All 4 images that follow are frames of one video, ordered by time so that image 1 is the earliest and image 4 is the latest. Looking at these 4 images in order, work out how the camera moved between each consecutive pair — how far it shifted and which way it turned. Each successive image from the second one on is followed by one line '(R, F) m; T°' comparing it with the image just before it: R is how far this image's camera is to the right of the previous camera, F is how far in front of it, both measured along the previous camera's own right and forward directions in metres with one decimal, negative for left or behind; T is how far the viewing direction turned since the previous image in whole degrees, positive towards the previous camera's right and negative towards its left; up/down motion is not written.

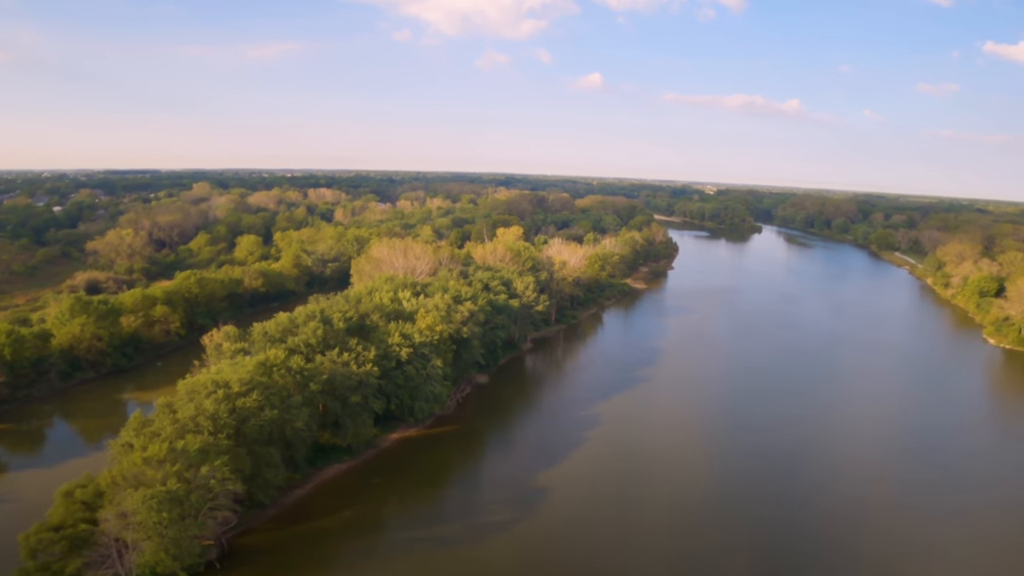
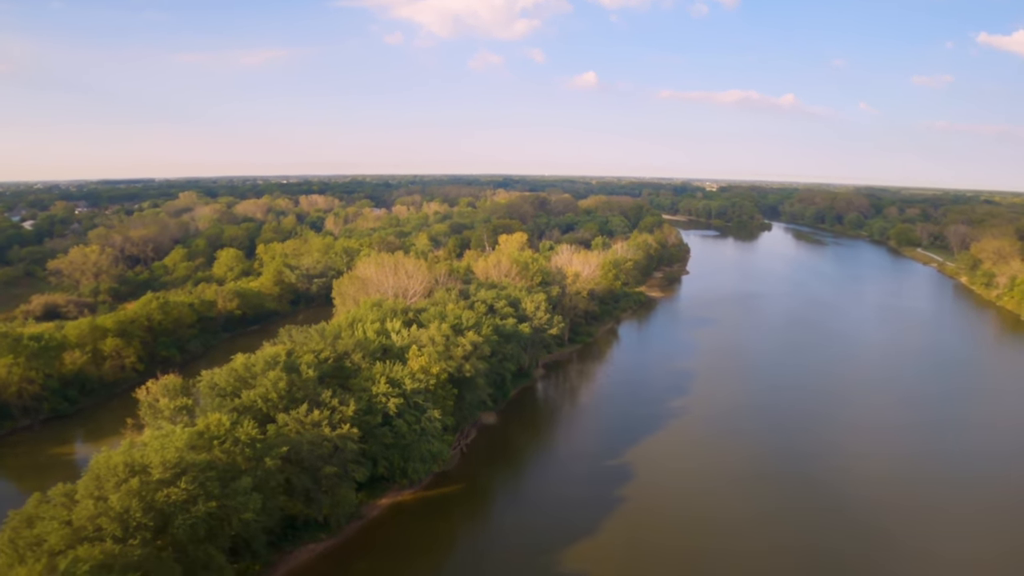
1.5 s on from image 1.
(-0.4, +4.4) m; 0°
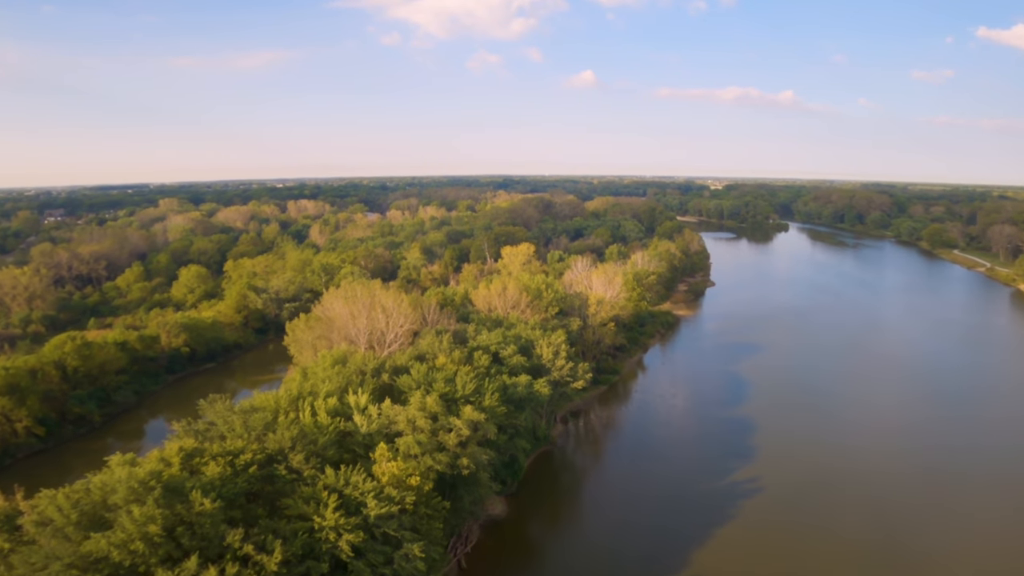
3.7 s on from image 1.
(-0.3, +6.5) m; 0°
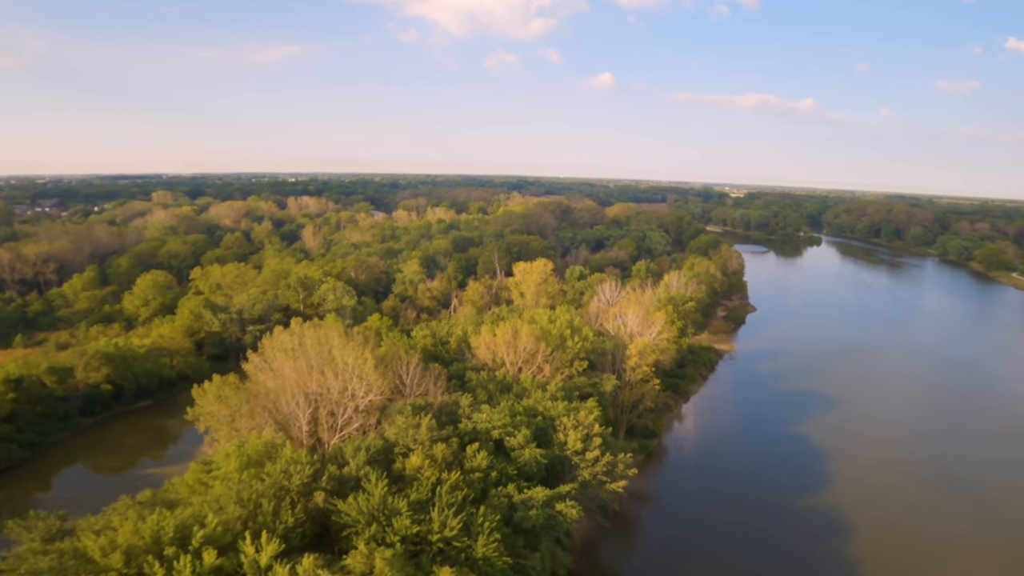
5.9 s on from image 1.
(-0.1, +6.4) m; -1°
